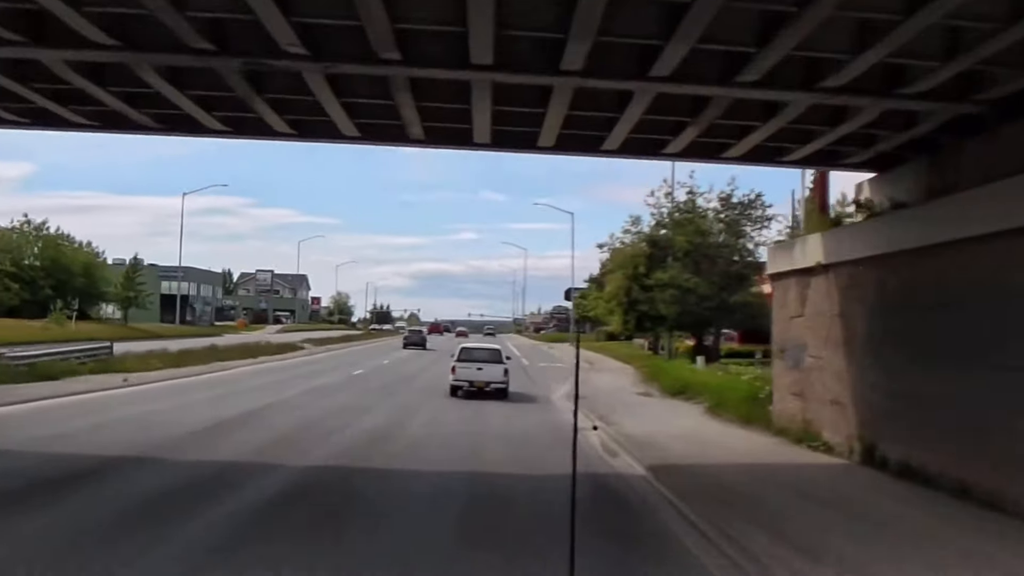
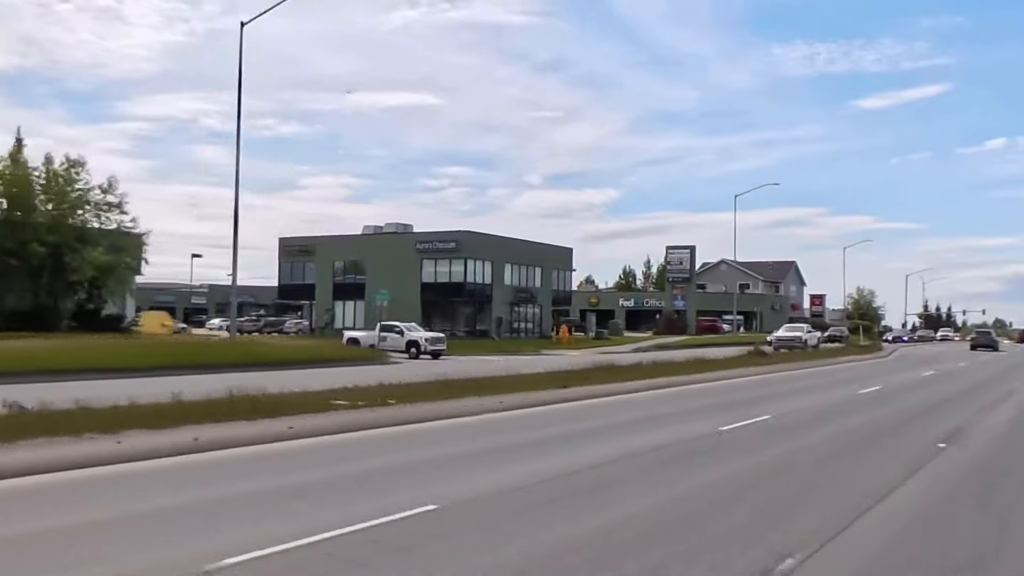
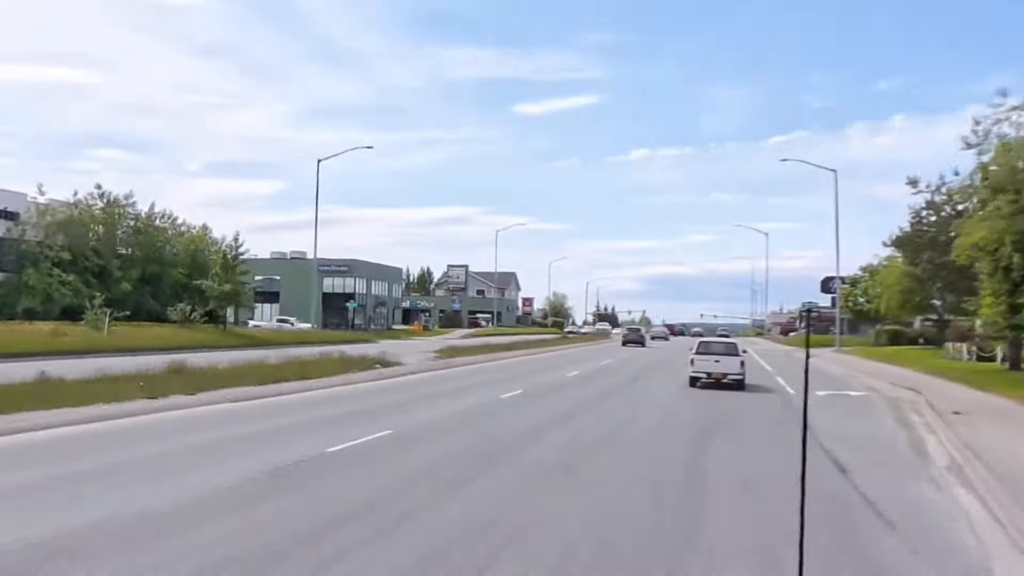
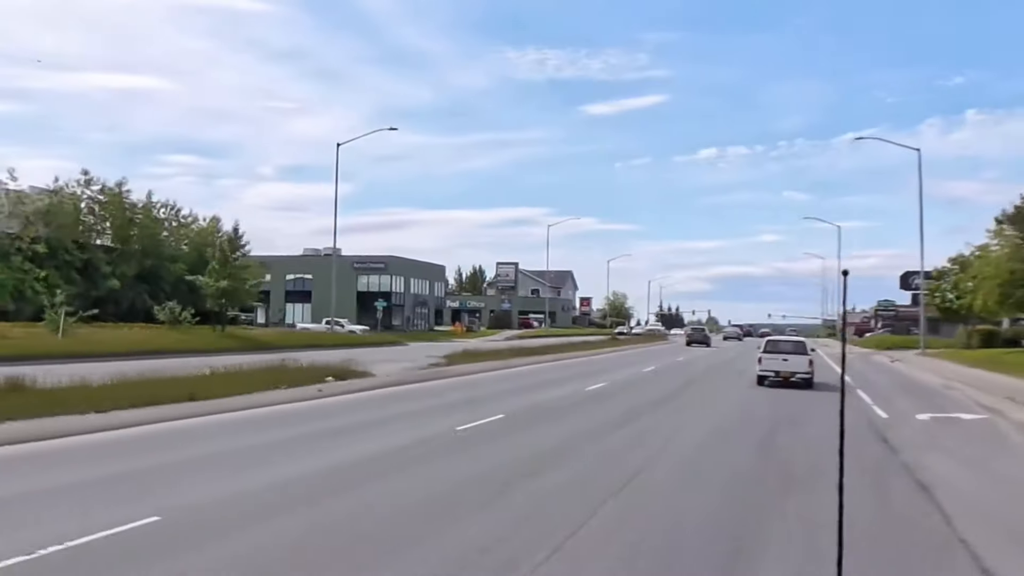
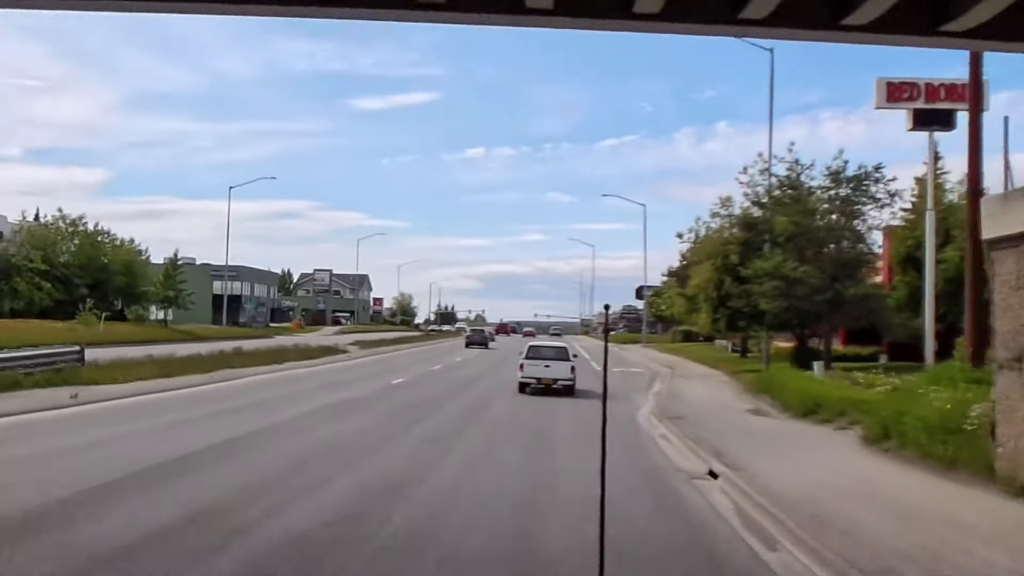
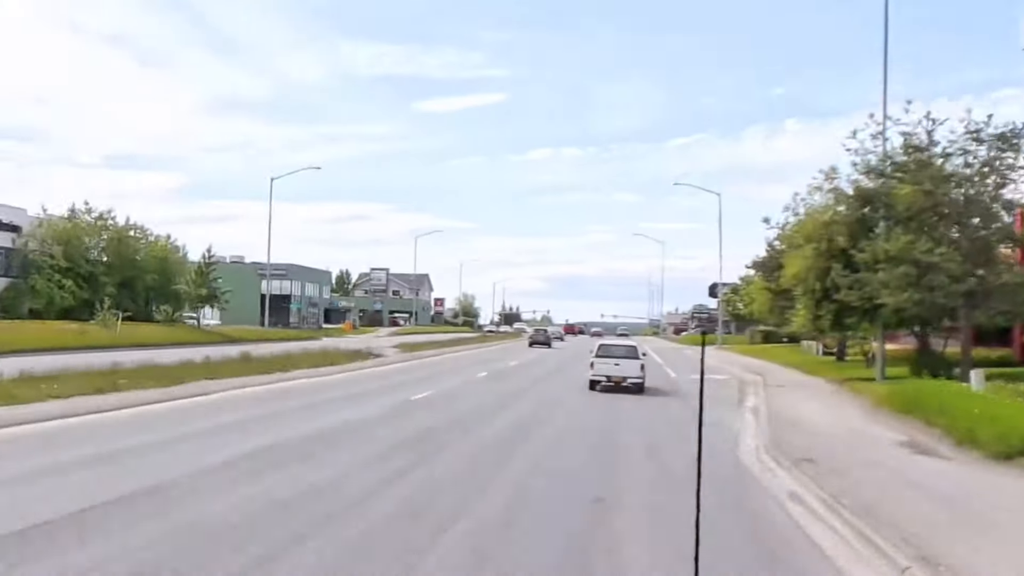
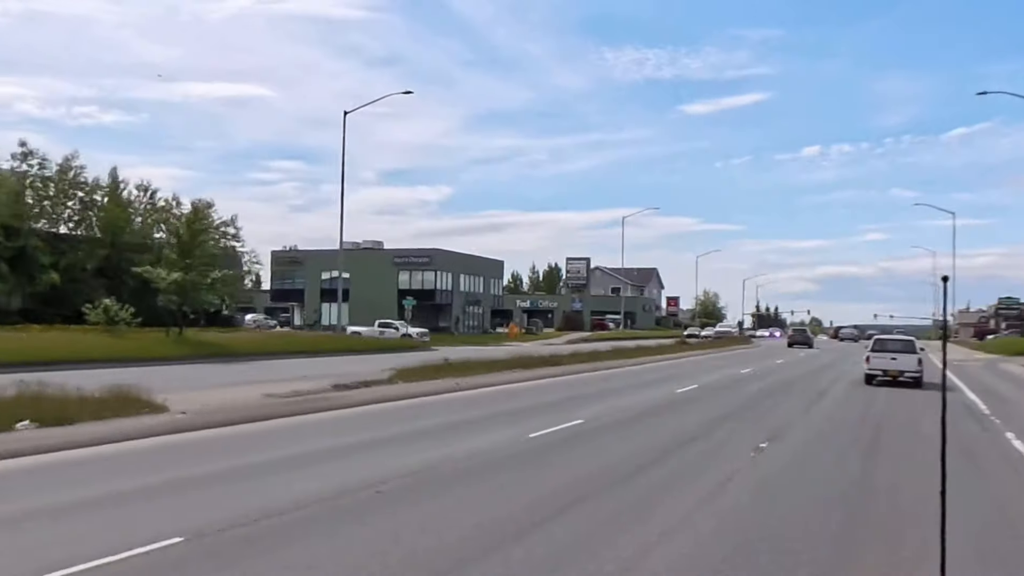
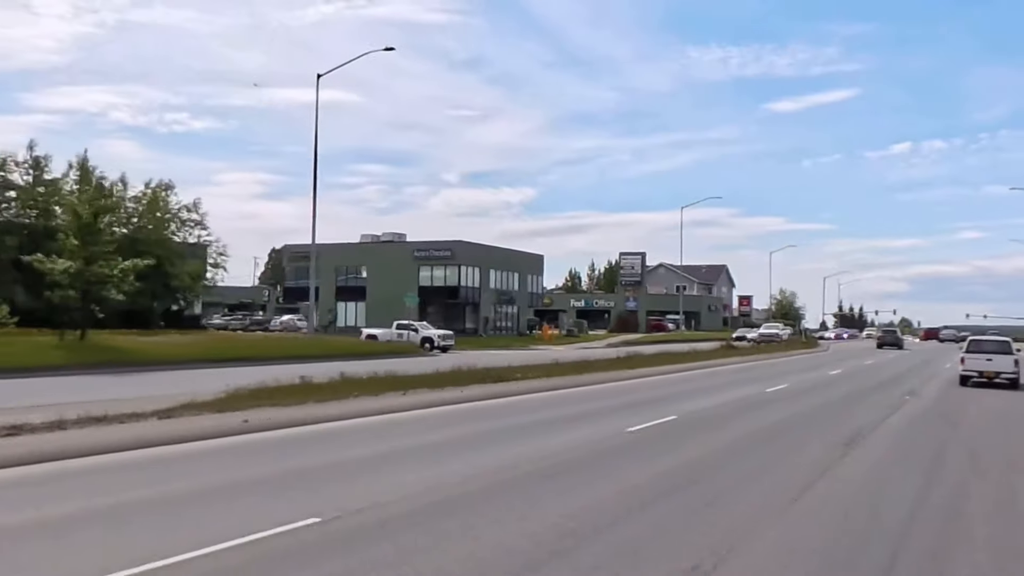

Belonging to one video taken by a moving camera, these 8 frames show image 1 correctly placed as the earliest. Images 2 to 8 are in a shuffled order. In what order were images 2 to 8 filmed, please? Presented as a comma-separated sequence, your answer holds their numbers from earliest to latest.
5, 6, 3, 4, 7, 8, 2
